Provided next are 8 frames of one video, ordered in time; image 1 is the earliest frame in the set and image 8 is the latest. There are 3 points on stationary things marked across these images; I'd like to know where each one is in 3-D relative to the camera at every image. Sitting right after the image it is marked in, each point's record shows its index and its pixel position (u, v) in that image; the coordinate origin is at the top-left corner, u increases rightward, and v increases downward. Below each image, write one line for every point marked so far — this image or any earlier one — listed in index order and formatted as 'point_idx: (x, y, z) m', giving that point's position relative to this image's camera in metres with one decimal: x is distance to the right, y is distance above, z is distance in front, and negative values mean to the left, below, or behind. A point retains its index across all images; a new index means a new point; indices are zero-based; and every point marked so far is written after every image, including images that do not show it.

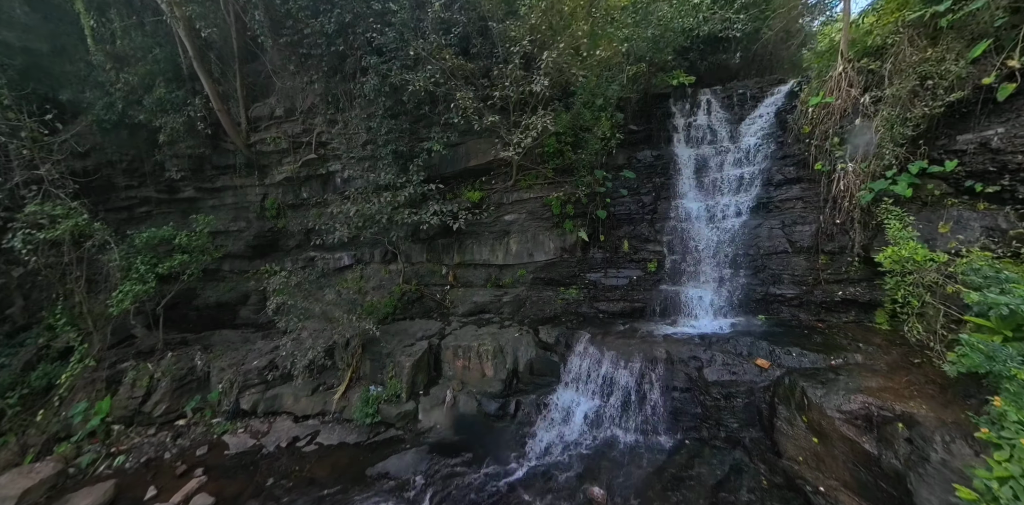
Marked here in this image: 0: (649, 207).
0: (+2.7, +0.9, +8.1) m
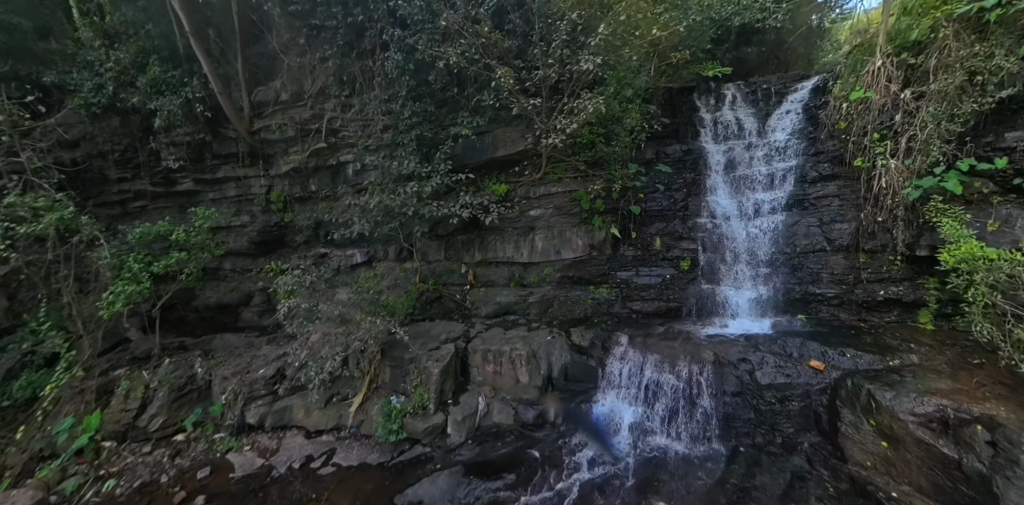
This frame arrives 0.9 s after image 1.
0: (+3.2, +1.0, +7.6) m
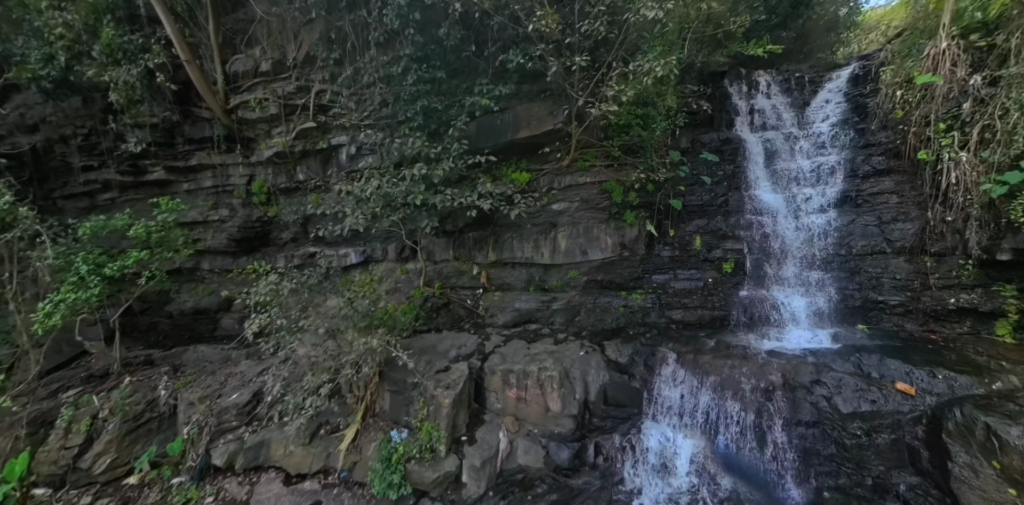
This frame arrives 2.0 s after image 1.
0: (+3.5, +0.9, +6.5) m
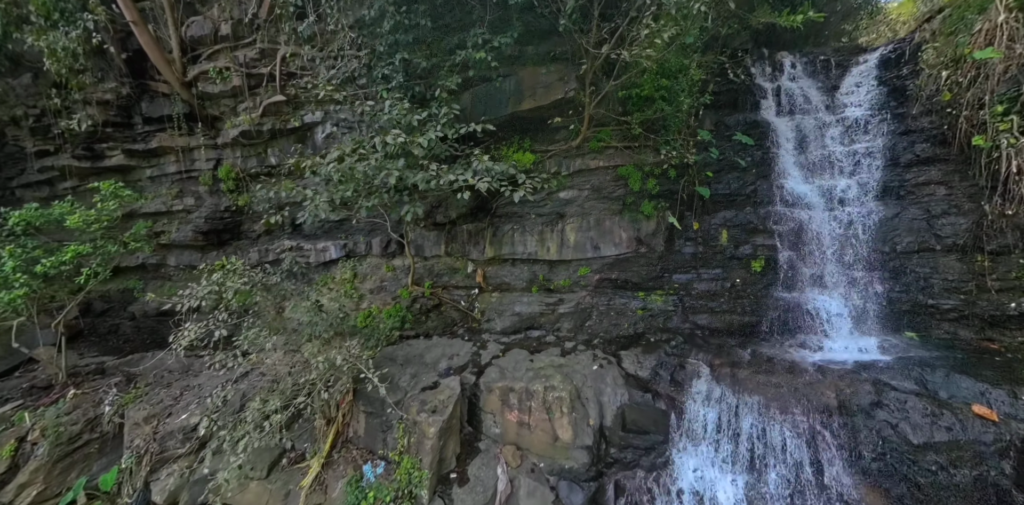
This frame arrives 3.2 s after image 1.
0: (+3.5, +1.0, +5.6) m
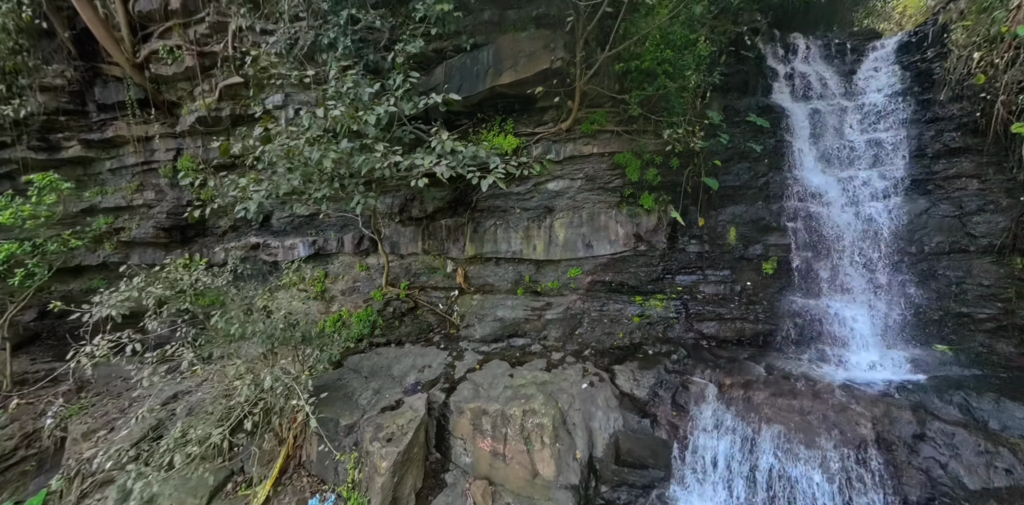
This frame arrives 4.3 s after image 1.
0: (+3.3, +1.0, +5.0) m
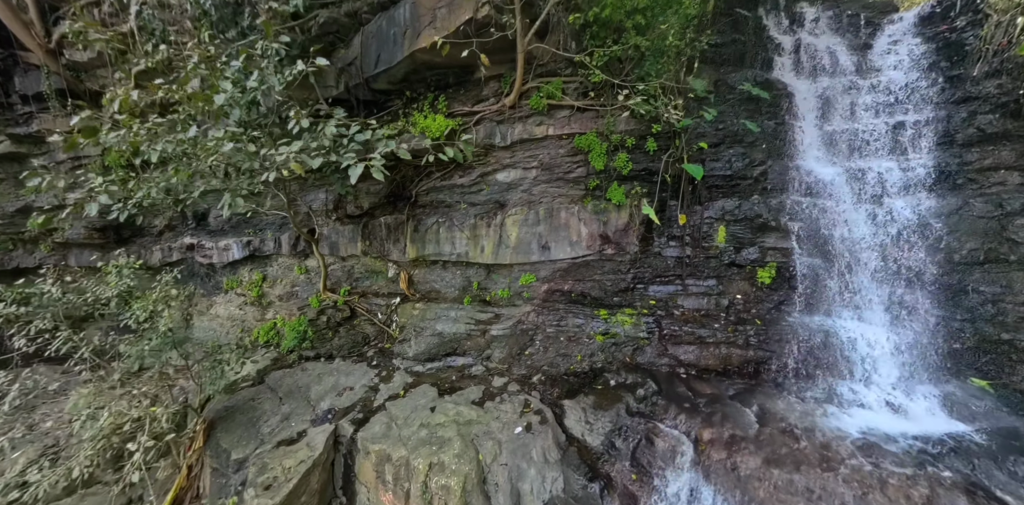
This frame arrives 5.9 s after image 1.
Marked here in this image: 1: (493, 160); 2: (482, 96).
0: (+2.7, +0.9, +4.1) m
1: (-0.2, +1.0, +4.1) m
2: (-0.3, +1.6, +4.0) m
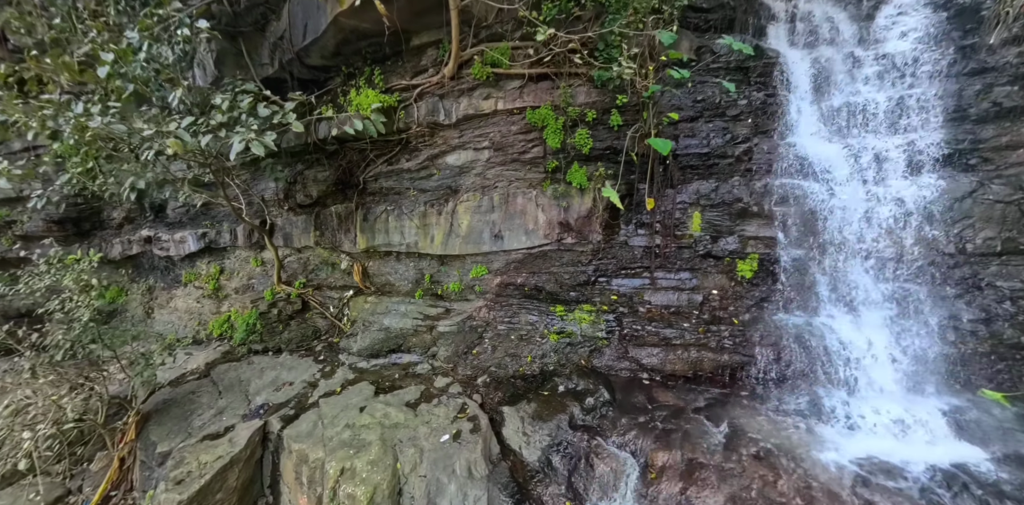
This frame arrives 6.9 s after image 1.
0: (+2.3, +1.0, +3.6) m
1: (-0.6, +1.1, +3.7) m
2: (-0.7, +1.7, +3.6) m
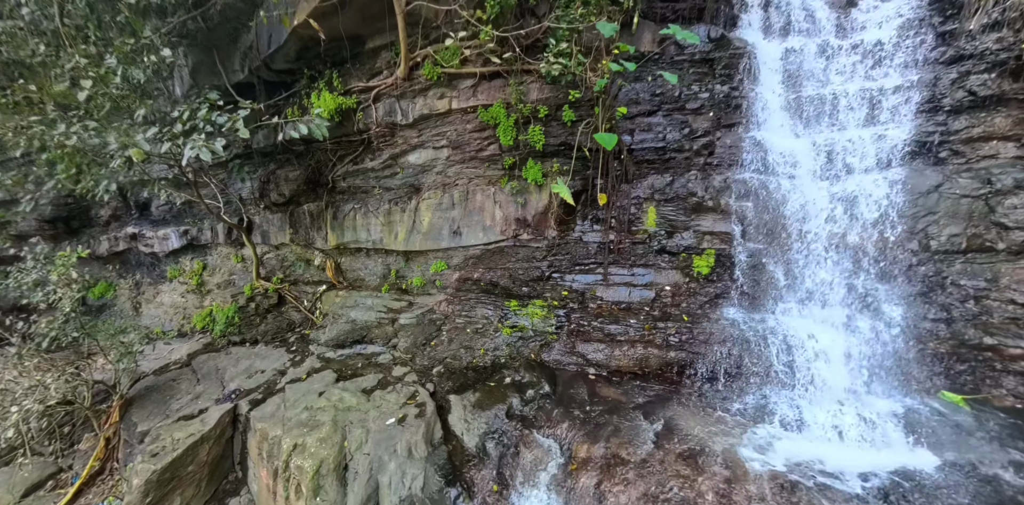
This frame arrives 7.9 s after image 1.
0: (+1.9, +1.1, +3.6) m
1: (-1.0, +1.1, +3.7) m
2: (-1.1, +1.7, +3.7) m
